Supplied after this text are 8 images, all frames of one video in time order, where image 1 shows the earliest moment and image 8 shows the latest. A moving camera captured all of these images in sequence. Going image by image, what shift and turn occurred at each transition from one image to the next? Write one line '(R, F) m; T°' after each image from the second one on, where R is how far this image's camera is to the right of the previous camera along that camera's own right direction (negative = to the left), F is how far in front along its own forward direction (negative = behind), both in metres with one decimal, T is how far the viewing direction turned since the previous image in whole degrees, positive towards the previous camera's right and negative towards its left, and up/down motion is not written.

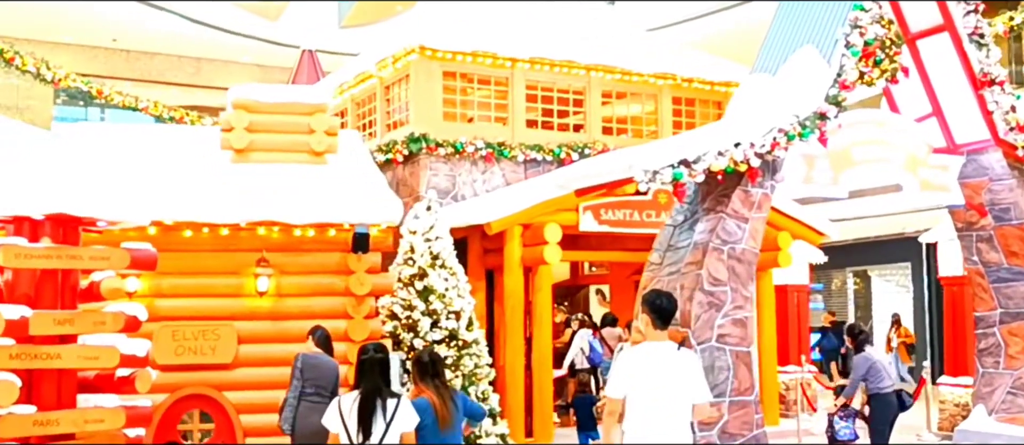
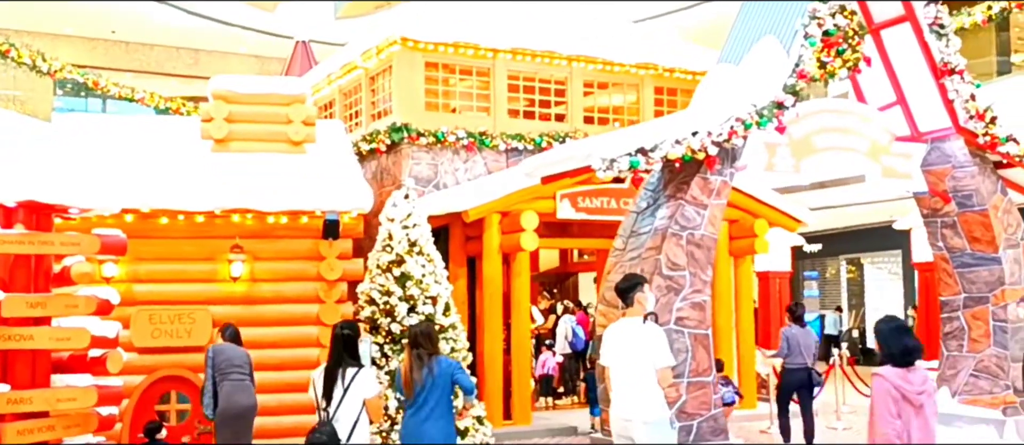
(+0.3, -0.2) m; 0°
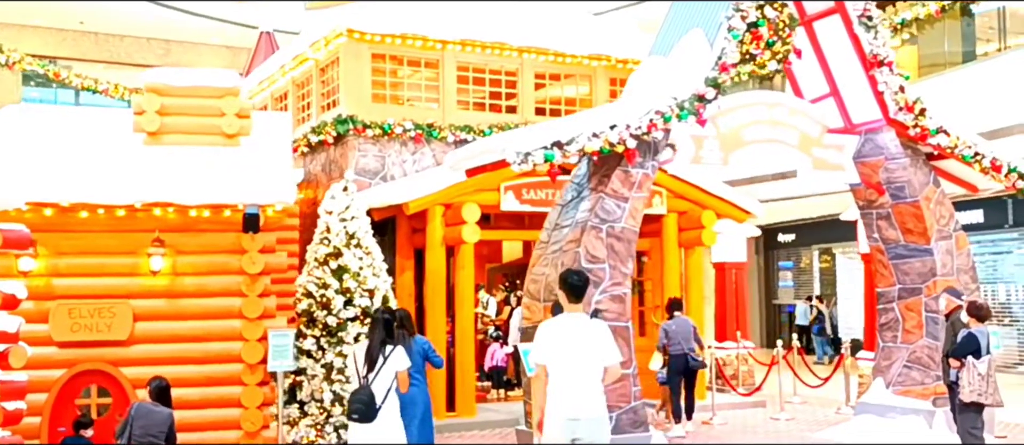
(+0.5, 0.0) m; 0°
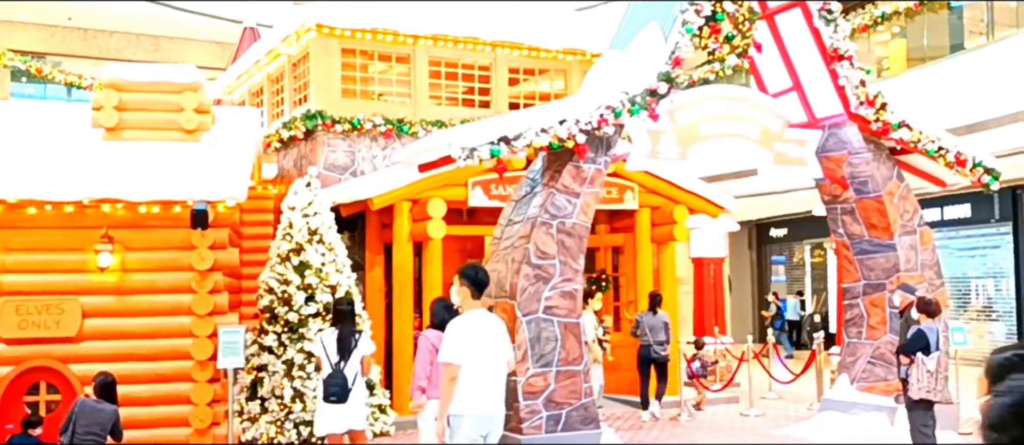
(+0.4, +0.1) m; 0°
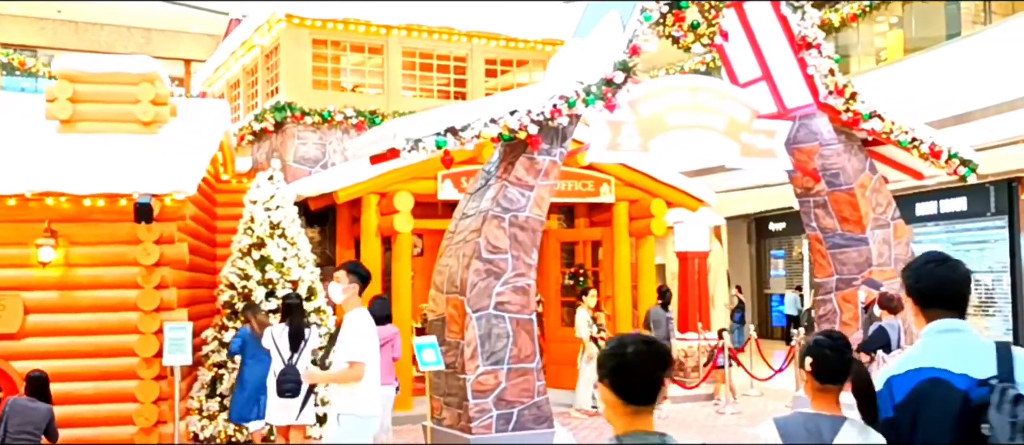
(+0.4, +0.2) m; -1°
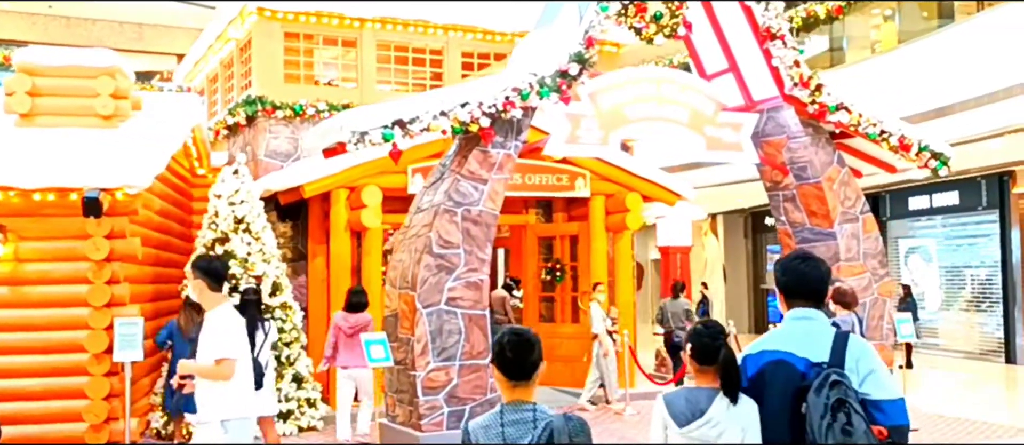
(+0.4, +0.1) m; -1°
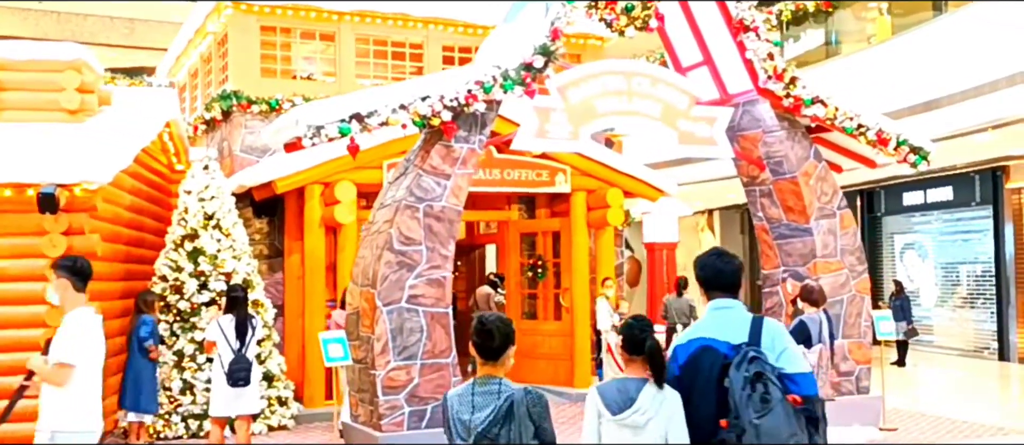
(+0.3, +0.1) m; 0°
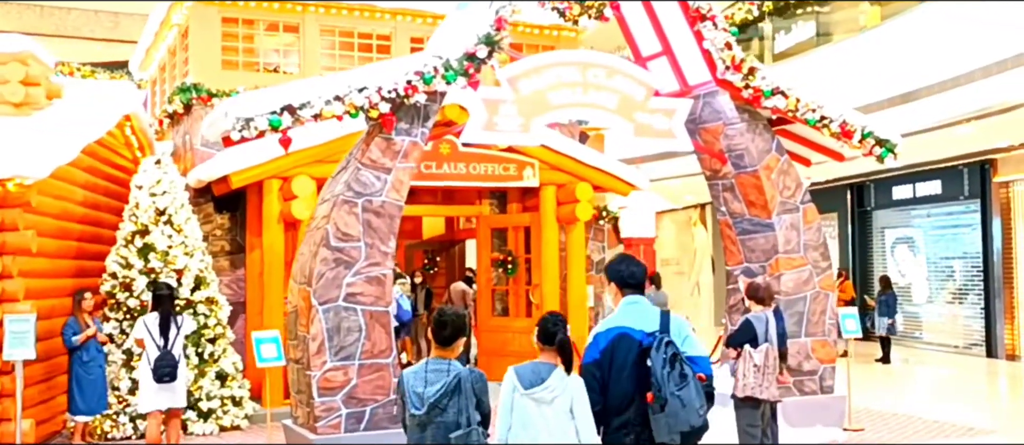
(+0.4, +0.2) m; 0°
